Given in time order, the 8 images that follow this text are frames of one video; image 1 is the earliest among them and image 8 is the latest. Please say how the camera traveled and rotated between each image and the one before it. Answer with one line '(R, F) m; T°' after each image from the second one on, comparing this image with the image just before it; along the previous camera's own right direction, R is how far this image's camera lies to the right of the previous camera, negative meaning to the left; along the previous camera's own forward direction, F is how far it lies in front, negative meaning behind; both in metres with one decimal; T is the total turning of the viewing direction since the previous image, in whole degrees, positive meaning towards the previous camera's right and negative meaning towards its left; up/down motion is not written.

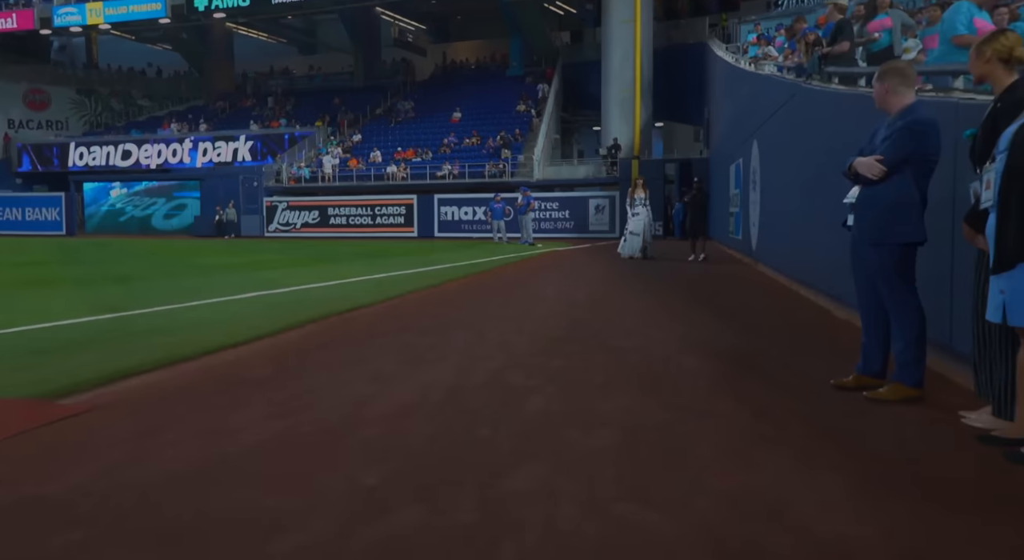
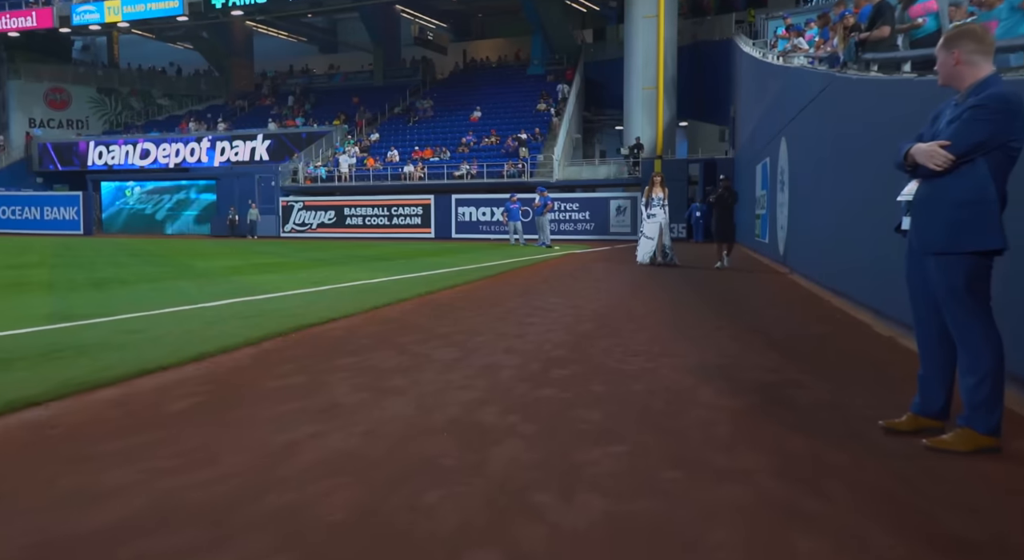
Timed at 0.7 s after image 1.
(+0.3, +0.9) m; -2°
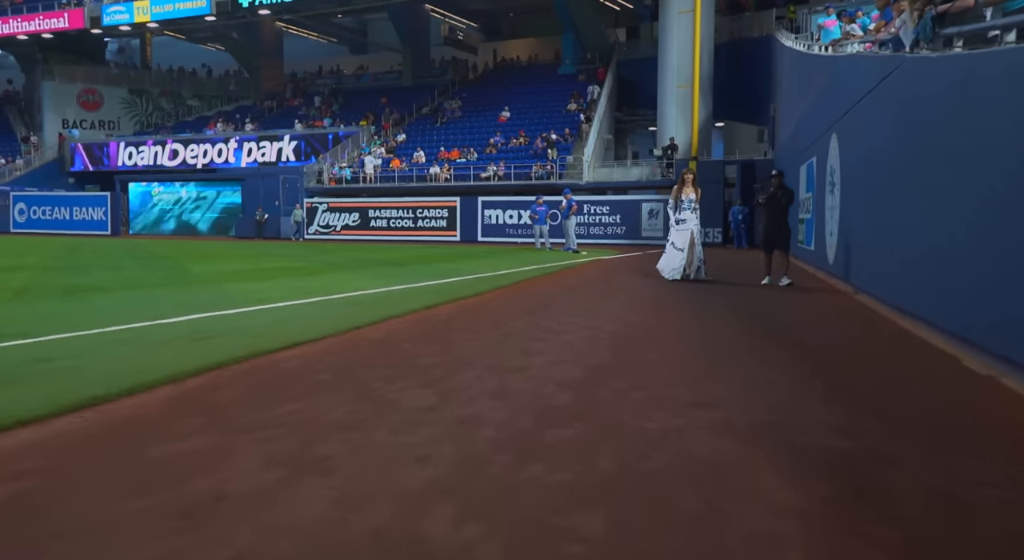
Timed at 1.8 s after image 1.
(+0.3, +1.4) m; -2°
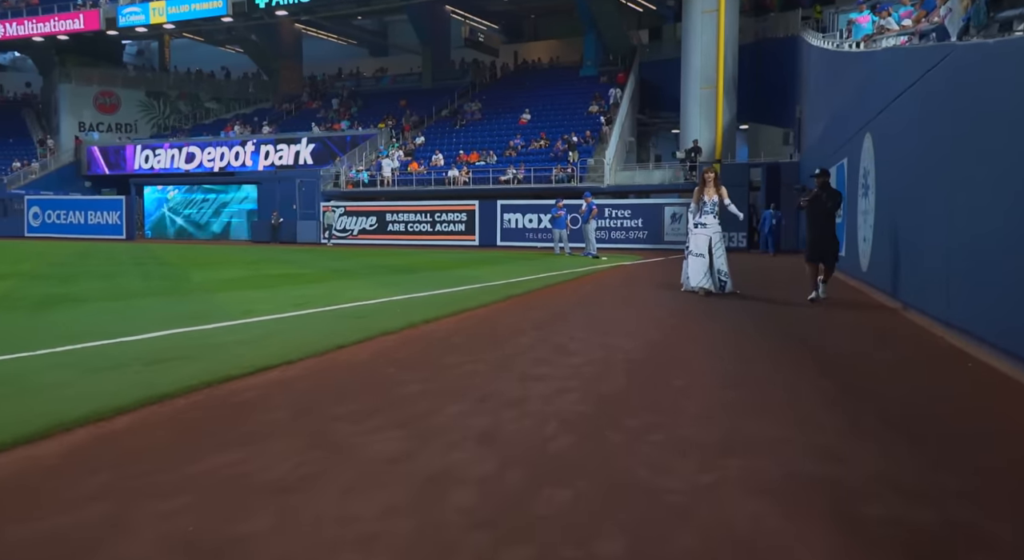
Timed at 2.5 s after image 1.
(+0.2, +0.9) m; -2°
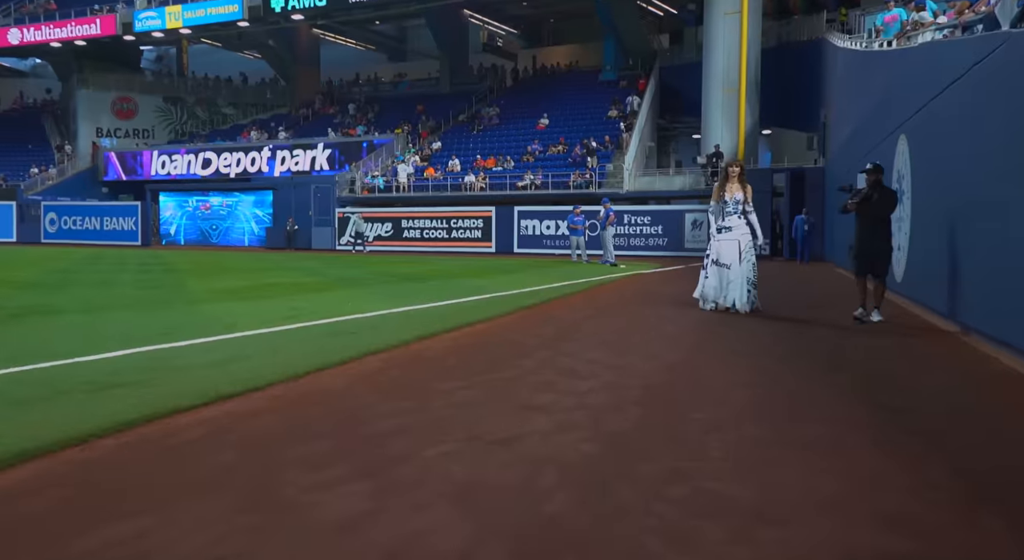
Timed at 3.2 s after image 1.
(+0.2, +0.8) m; -2°
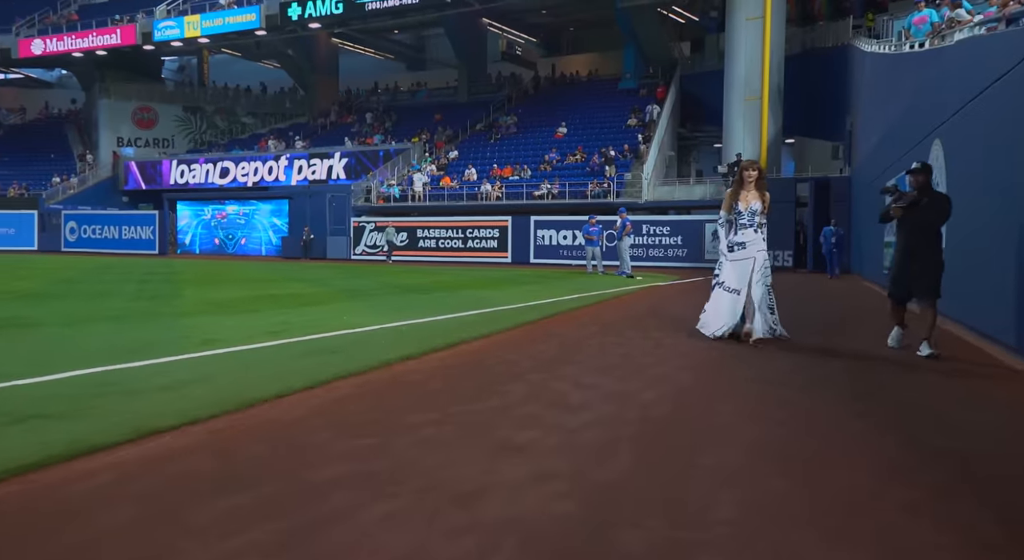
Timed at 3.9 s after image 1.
(+0.3, +0.6) m; -2°
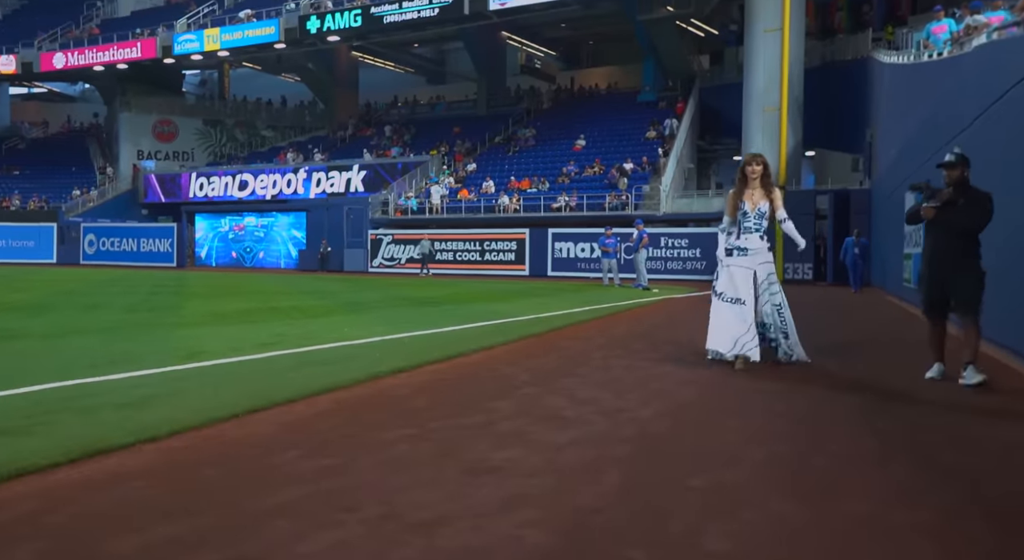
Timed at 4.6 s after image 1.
(+0.2, +0.3) m; -2°
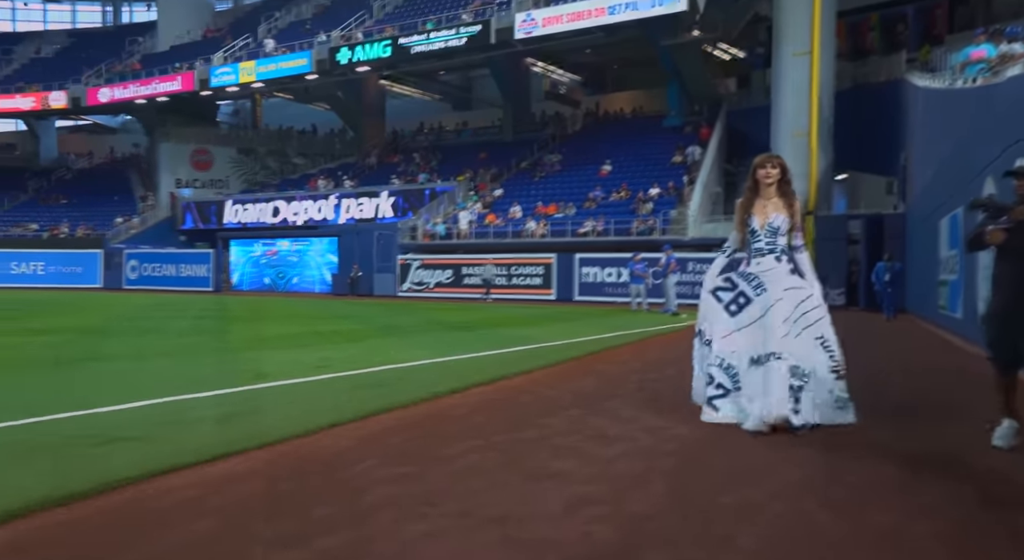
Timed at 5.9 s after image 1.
(-0.2, -0.5) m; -2°
